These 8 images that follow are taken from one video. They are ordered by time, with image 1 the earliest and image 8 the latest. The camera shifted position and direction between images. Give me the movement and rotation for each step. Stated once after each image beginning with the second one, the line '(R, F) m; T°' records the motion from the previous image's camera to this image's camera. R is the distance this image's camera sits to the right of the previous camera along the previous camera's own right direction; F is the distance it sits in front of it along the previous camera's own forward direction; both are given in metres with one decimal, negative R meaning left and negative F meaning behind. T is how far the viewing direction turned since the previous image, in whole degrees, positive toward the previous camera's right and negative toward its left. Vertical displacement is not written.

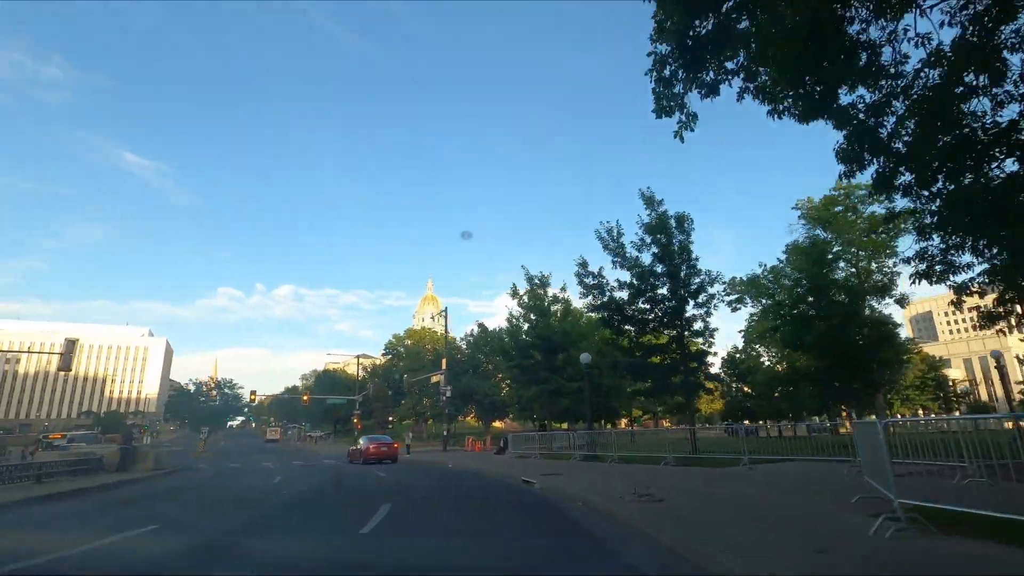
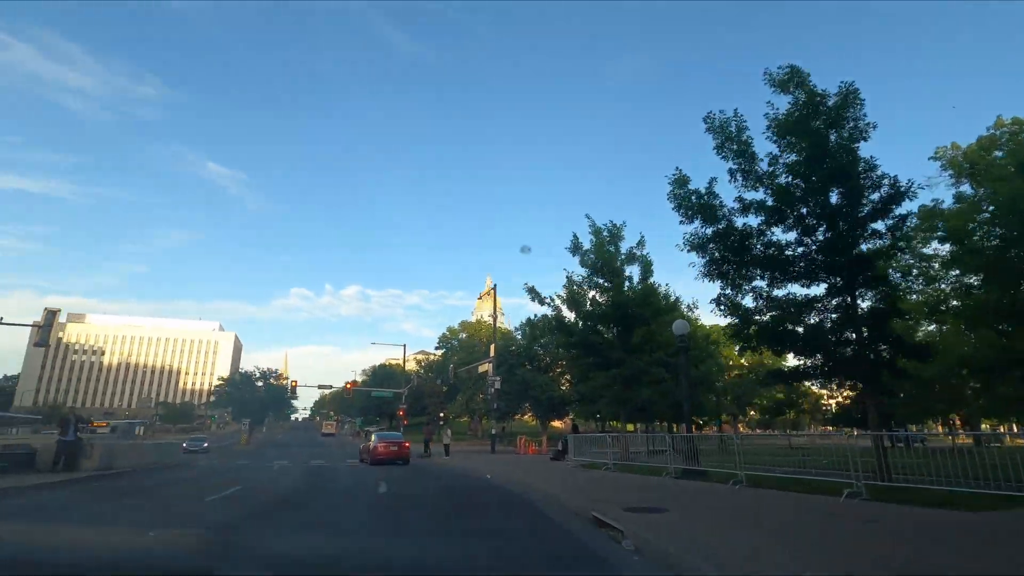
(0.0, +5.2) m; -6°
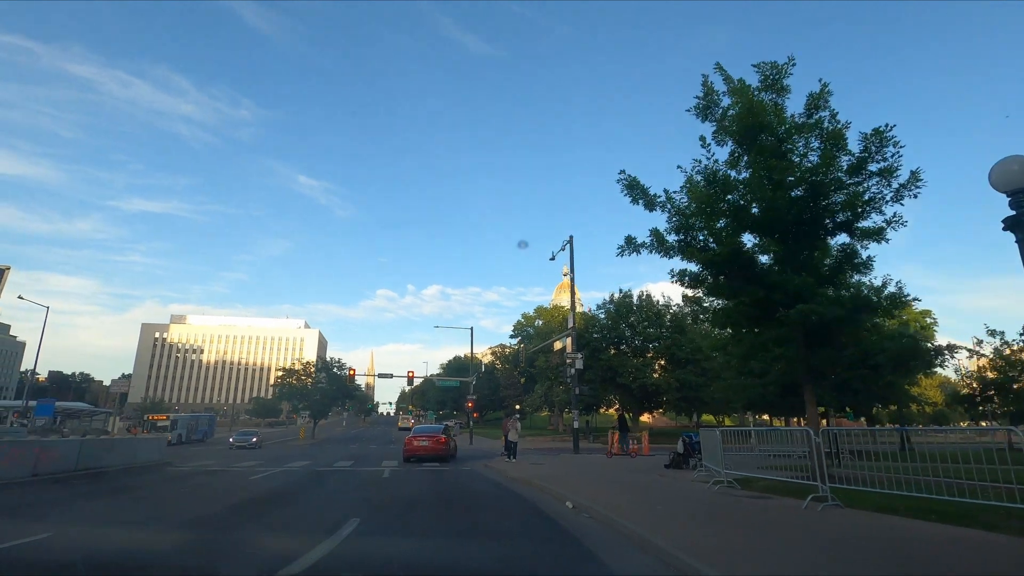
(-0.2, +6.4) m; -8°
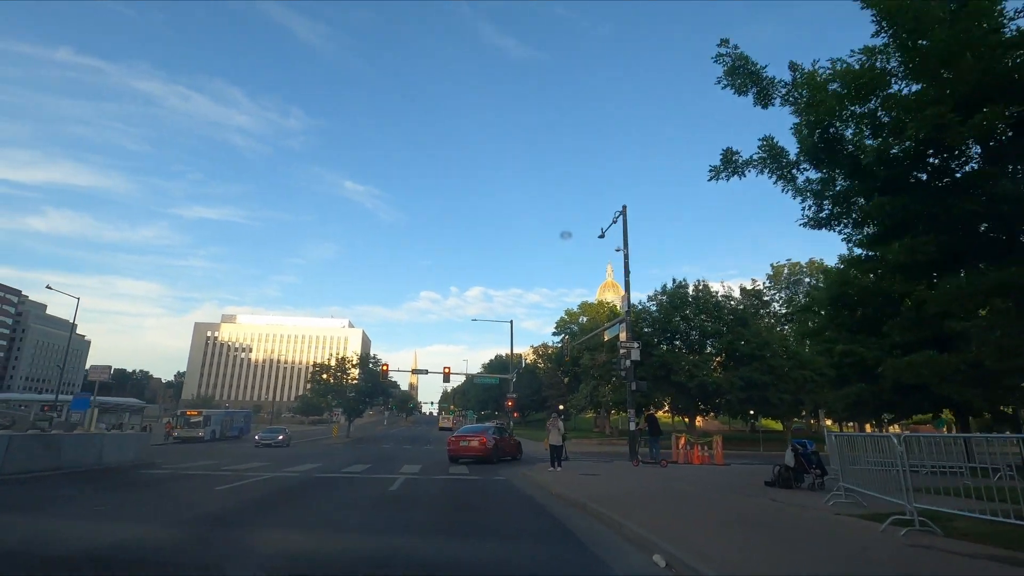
(0.0, +3.0) m; -5°
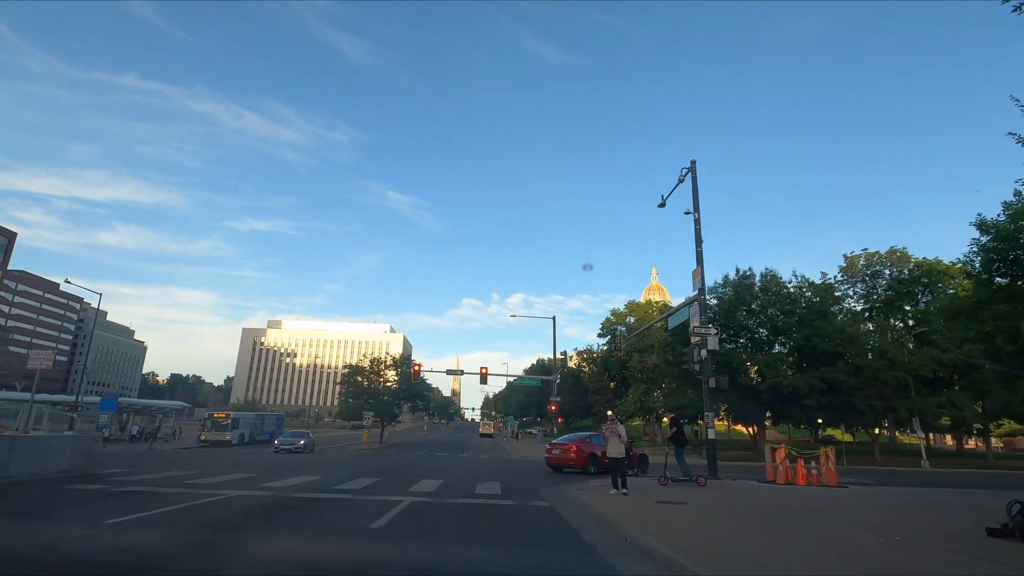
(-0.1, +3.4) m; -4°
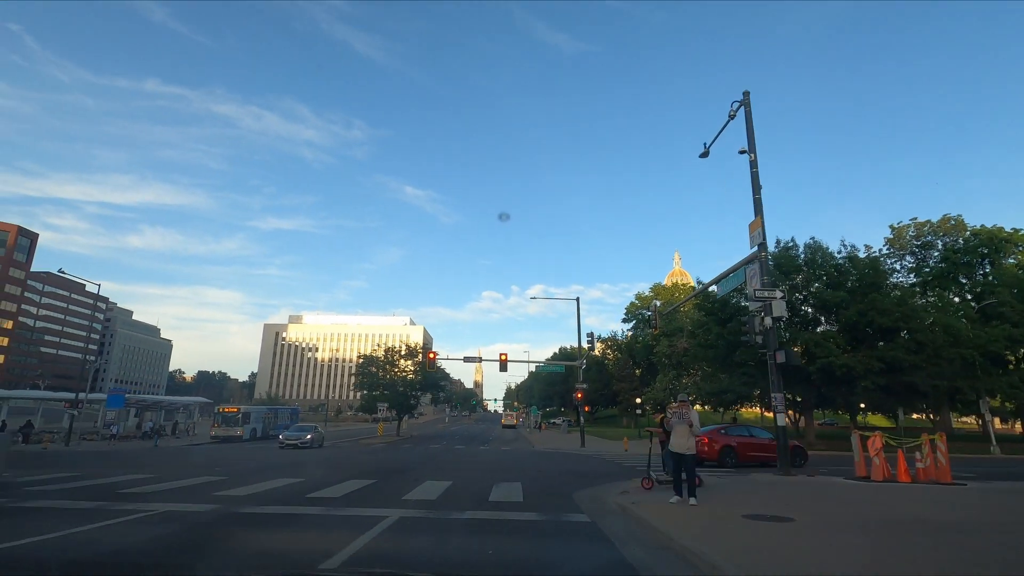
(0.0, +2.4) m; -2°
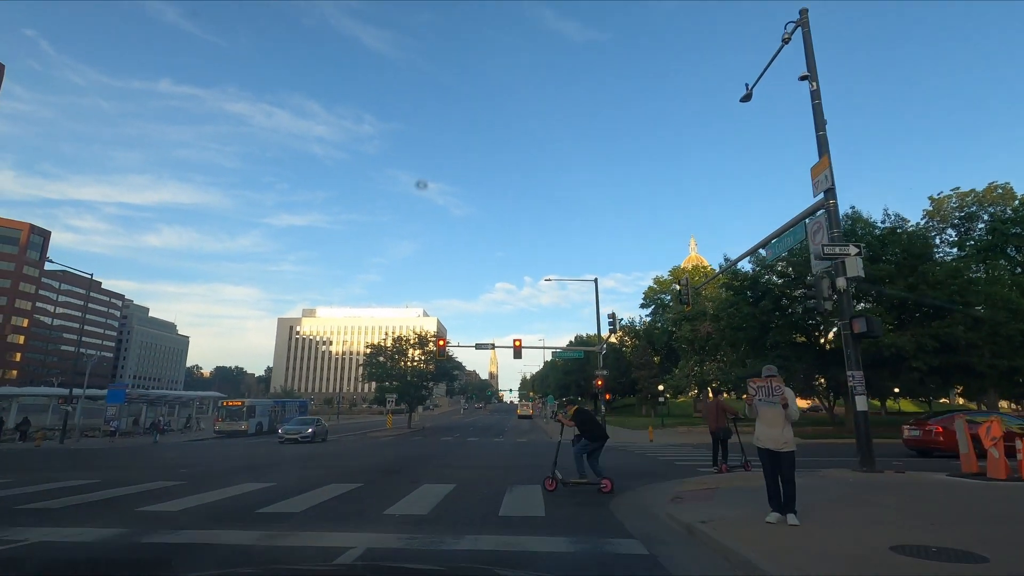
(0.0, +2.0) m; -1°
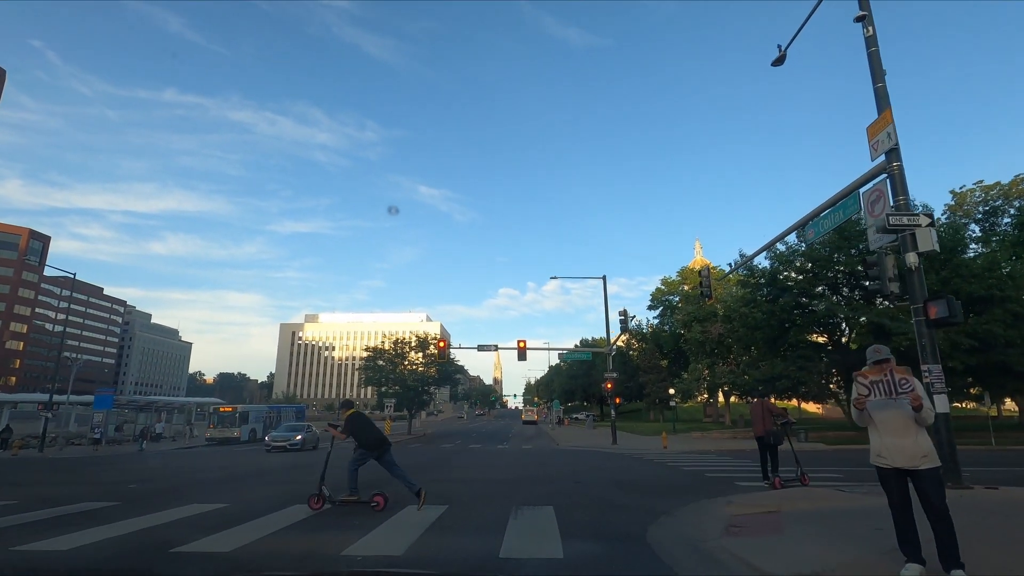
(0.0, +1.5) m; 0°
